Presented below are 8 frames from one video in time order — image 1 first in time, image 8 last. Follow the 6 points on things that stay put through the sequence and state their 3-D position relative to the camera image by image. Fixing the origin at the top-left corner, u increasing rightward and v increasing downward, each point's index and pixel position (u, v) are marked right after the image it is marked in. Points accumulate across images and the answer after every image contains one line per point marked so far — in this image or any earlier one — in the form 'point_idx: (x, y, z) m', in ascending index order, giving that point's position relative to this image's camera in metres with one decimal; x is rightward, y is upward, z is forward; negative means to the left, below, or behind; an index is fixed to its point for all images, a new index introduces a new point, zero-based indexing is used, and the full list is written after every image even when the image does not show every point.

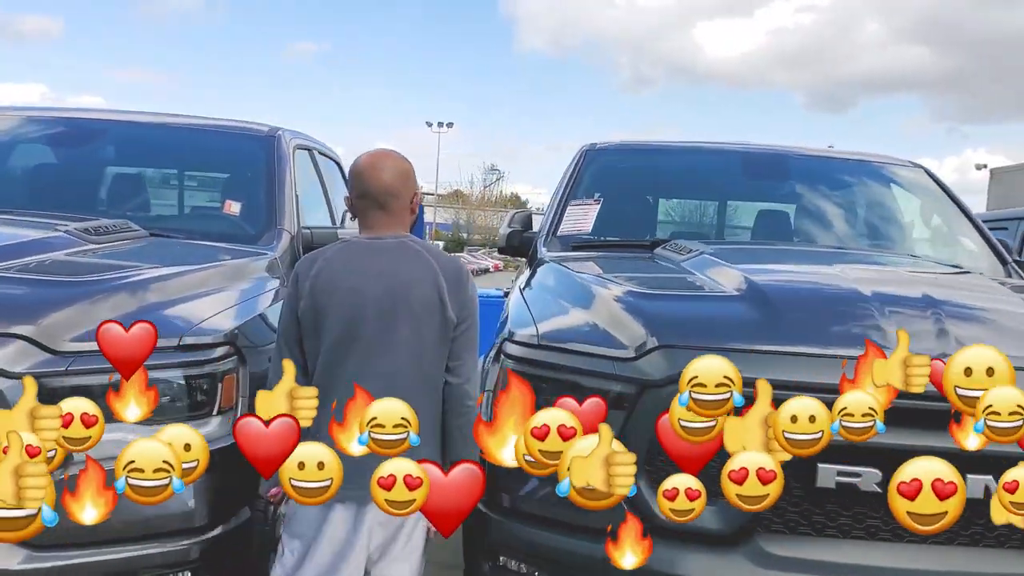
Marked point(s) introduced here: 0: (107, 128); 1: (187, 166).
0: (-1.6, +0.6, +3.8) m
1: (-1.2, +0.5, +3.7) m
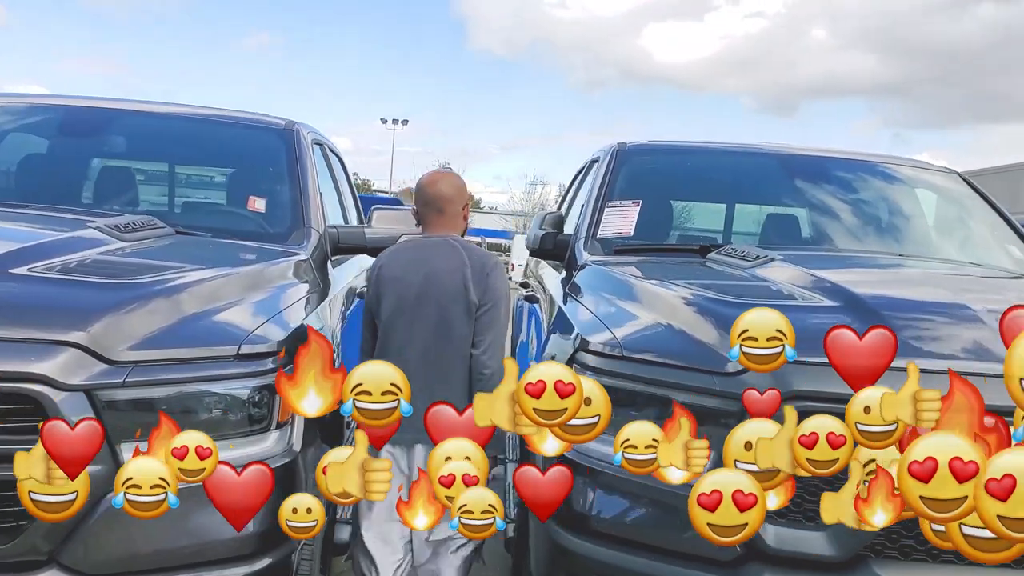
0: (-1.5, +0.6, +3.6) m
1: (-1.1, +0.5, +3.5) m
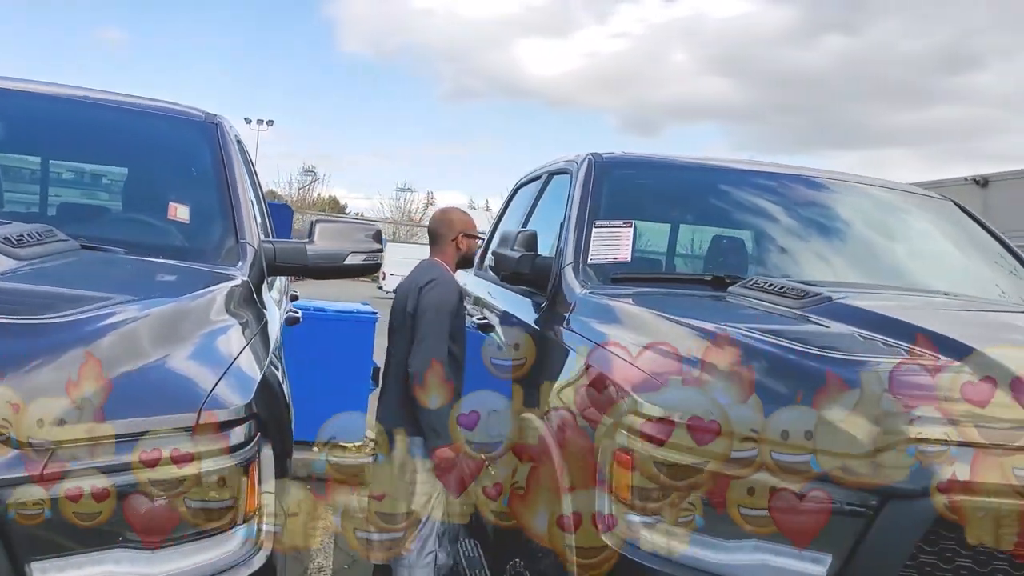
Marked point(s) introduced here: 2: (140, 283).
0: (-1.6, +0.6, +2.9) m
1: (-1.2, +0.4, +2.8) m
2: (-0.9, 0.0, +2.2) m
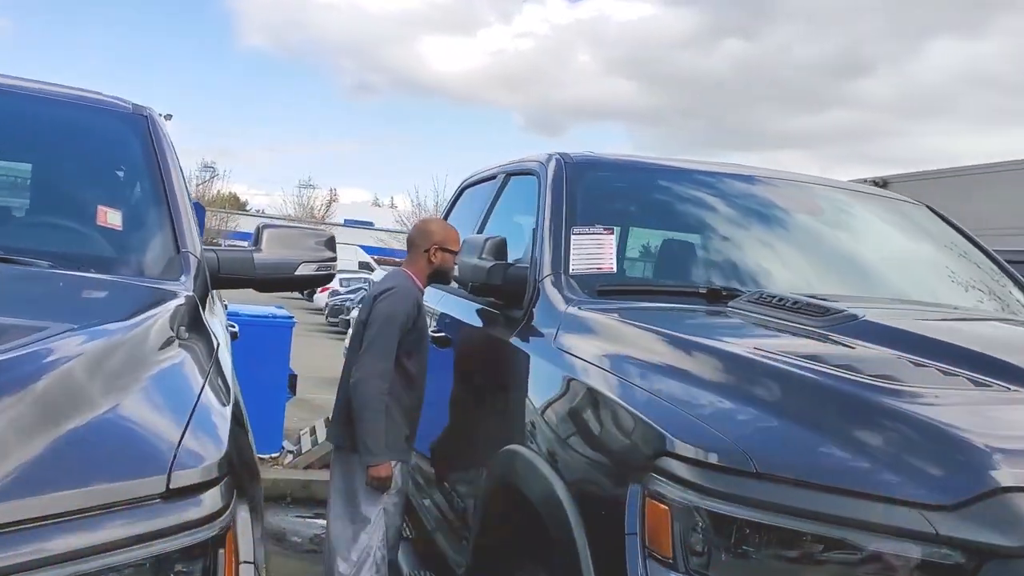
0: (-1.6, +0.5, +2.5) m
1: (-1.2, +0.3, +2.5) m
2: (-0.9, 0.0, +1.8) m
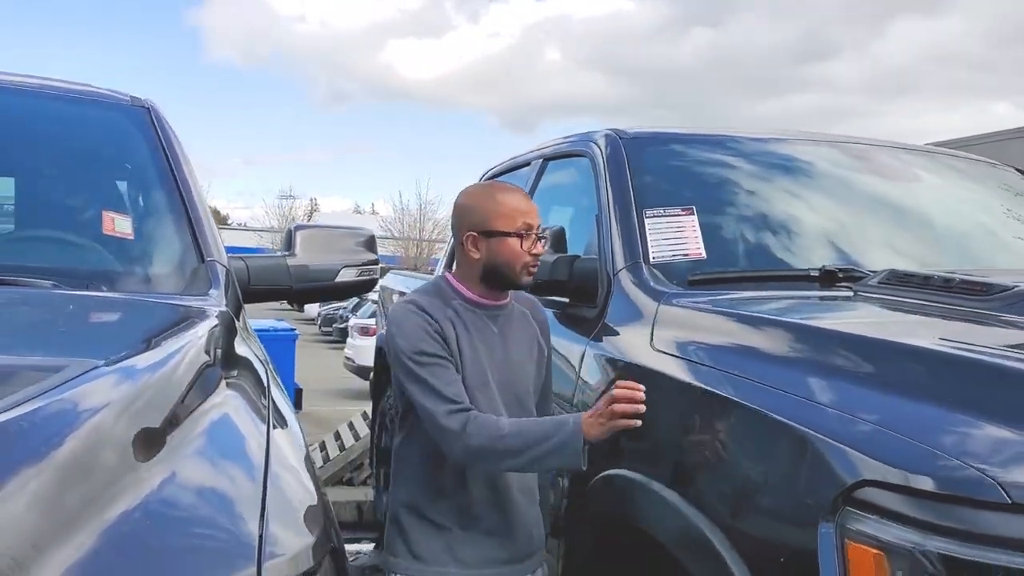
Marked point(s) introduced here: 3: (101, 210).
0: (-1.5, +0.4, +2.1) m
1: (-1.1, +0.3, +2.1) m
2: (-0.7, -0.1, +1.5) m
3: (-0.9, +0.2, +2.1) m
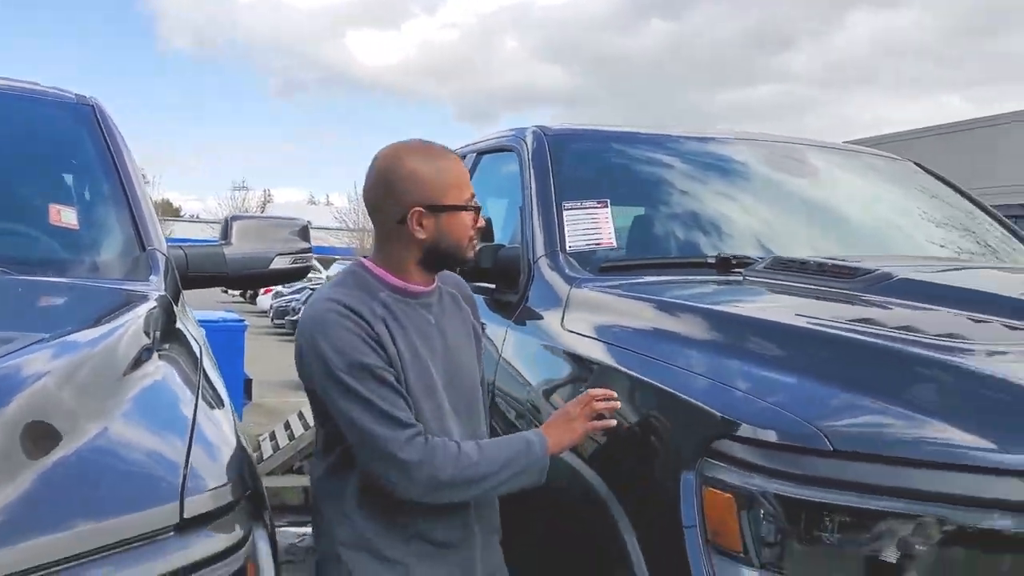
0: (-1.7, +0.5, +2.2) m
1: (-1.3, +0.3, +2.2) m
2: (-0.8, 0.0, +1.6) m
3: (-1.1, +0.2, +2.2) m
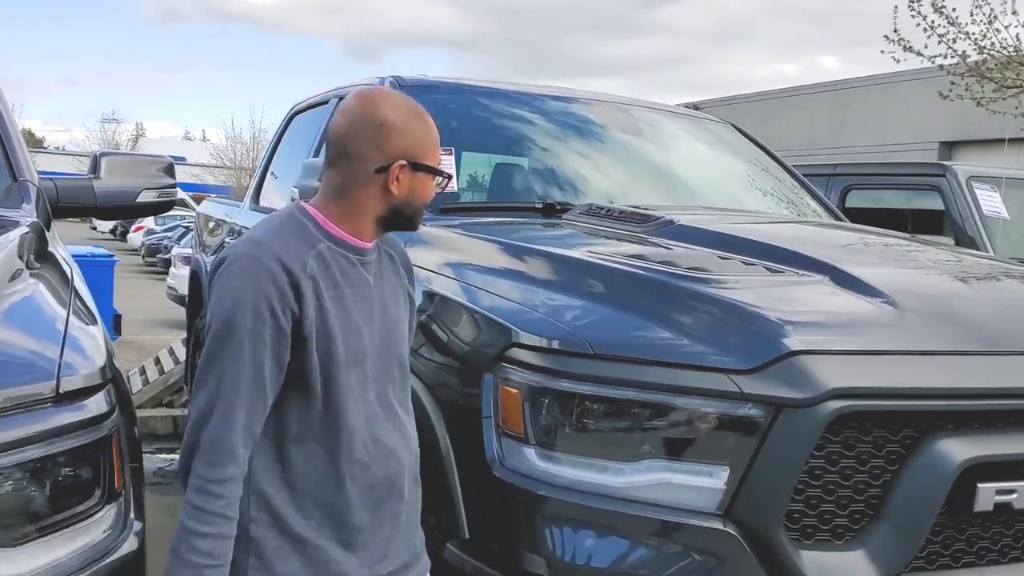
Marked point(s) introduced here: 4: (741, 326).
0: (-2.0, +0.7, +2.3) m
1: (-1.7, +0.5, +2.3) m
2: (-1.1, +0.1, +1.8) m
3: (-1.5, +0.4, +2.3) m
4: (+0.4, -0.1, +1.7) m
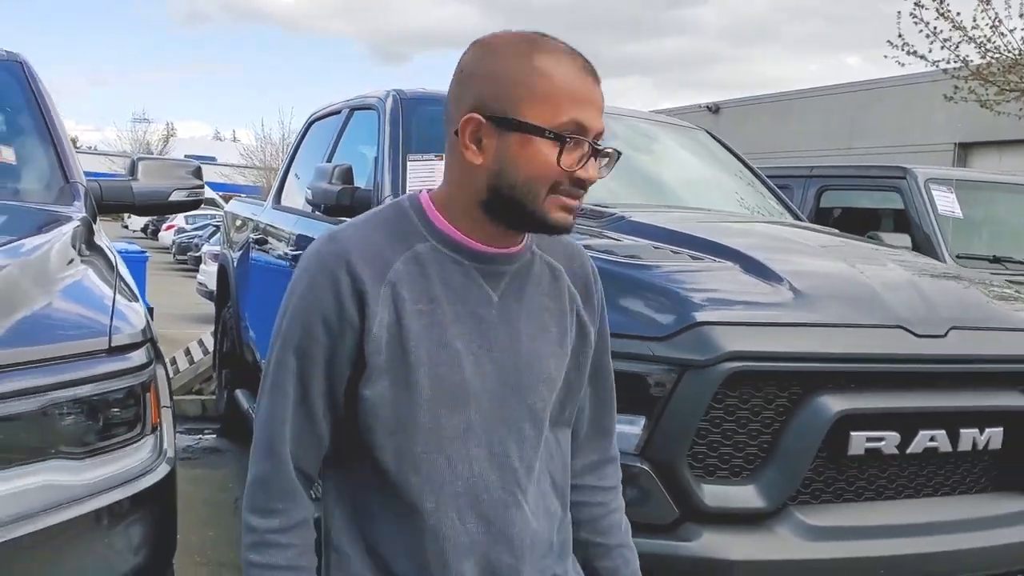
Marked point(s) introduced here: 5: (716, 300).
0: (-2.1, +0.7, +2.7) m
1: (-1.7, +0.5, +2.7) m
2: (-1.2, +0.1, +2.2) m
3: (-1.5, +0.4, +2.8) m
4: (+0.3, 0.0, +2.1) m
5: (+0.5, 0.0, +2.1) m
